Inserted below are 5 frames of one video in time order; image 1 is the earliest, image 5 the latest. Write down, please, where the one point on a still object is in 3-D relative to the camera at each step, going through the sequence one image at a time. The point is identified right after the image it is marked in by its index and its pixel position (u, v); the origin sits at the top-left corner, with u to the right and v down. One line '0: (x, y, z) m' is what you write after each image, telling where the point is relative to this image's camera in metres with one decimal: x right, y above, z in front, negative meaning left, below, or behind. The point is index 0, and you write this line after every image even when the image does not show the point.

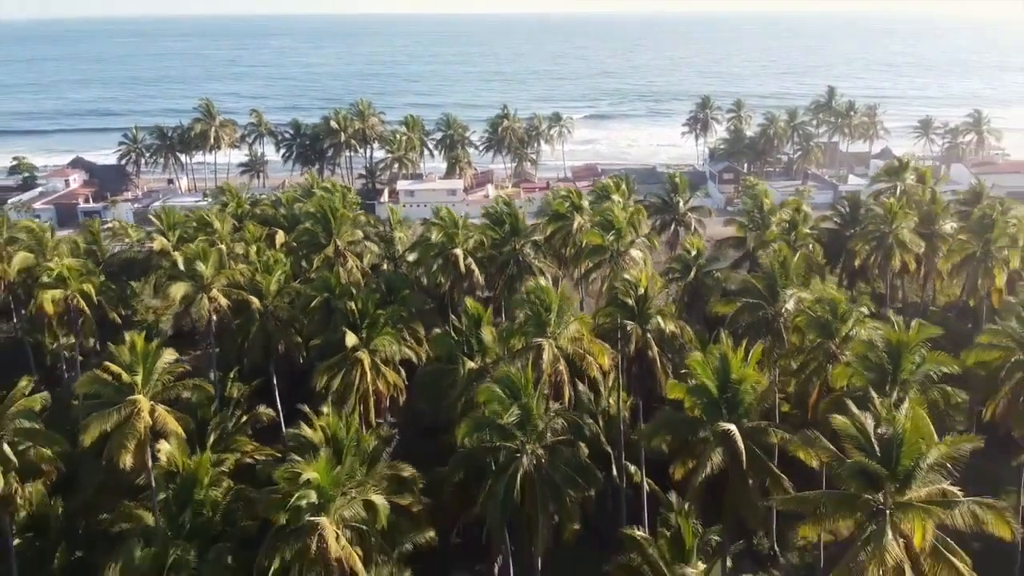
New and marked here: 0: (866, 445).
0: (+8.0, -3.5, +17.6) m
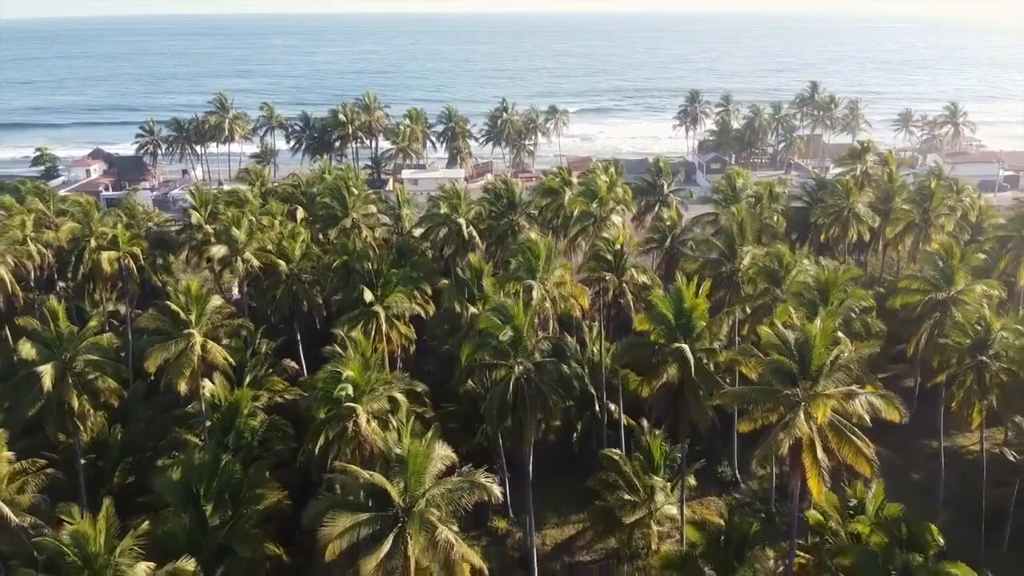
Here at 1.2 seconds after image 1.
0: (+7.8, -1.7, +22.2) m
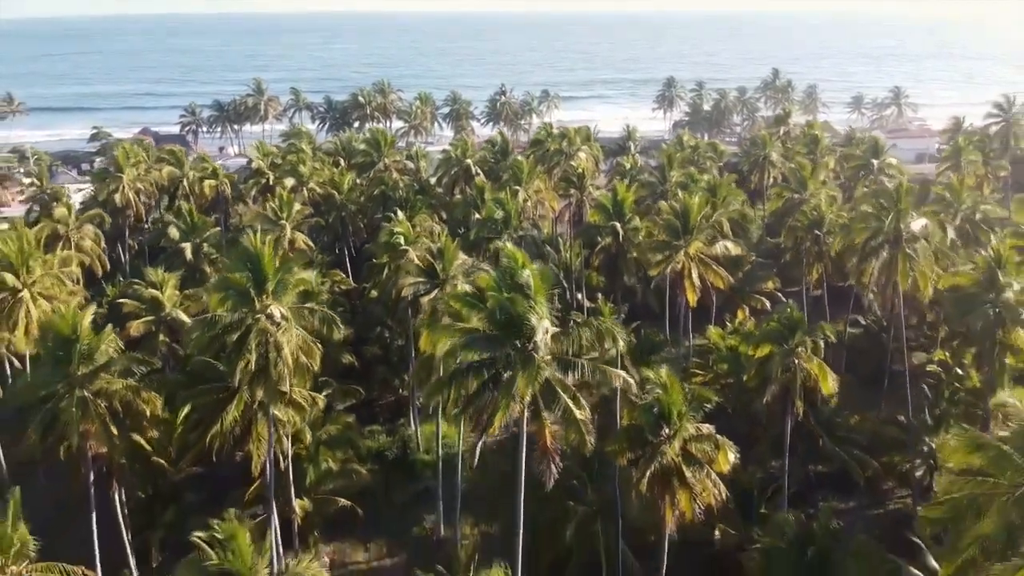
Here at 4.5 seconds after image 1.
0: (+7.4, +3.3, +35.1) m
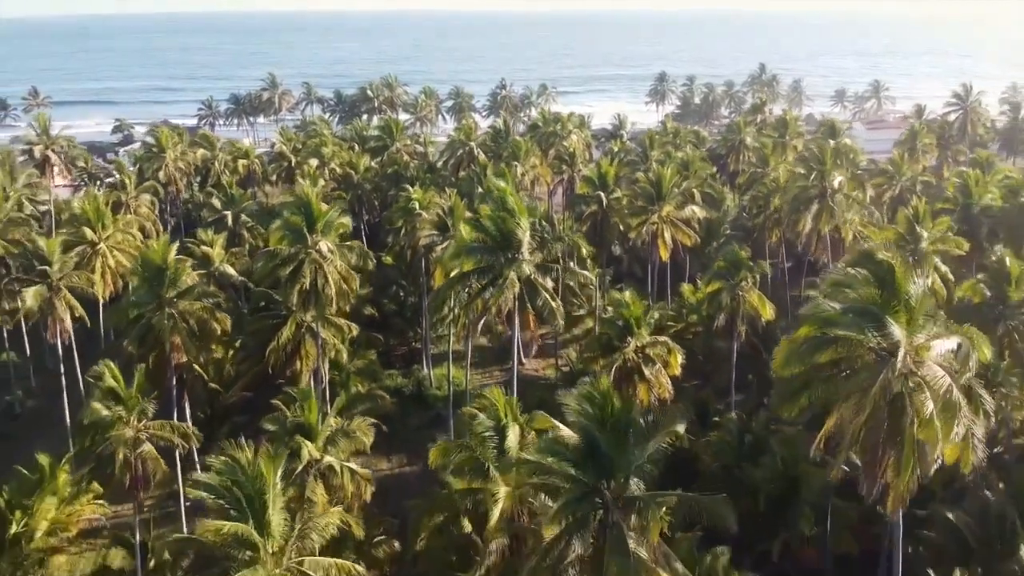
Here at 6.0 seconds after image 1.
0: (+7.3, +5.5, +41.1) m
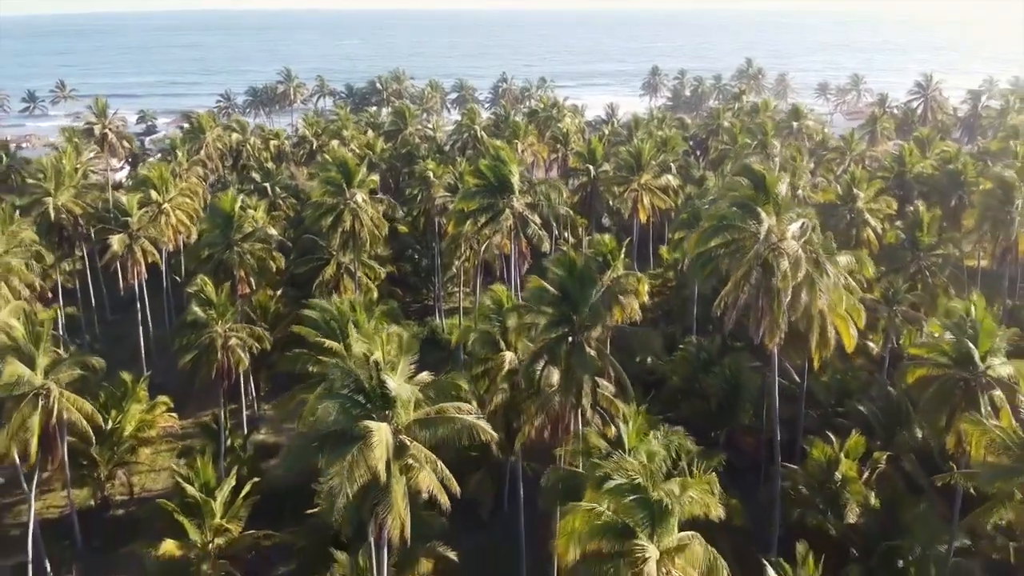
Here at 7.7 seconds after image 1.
0: (+7.4, +8.1, +47.8) m
